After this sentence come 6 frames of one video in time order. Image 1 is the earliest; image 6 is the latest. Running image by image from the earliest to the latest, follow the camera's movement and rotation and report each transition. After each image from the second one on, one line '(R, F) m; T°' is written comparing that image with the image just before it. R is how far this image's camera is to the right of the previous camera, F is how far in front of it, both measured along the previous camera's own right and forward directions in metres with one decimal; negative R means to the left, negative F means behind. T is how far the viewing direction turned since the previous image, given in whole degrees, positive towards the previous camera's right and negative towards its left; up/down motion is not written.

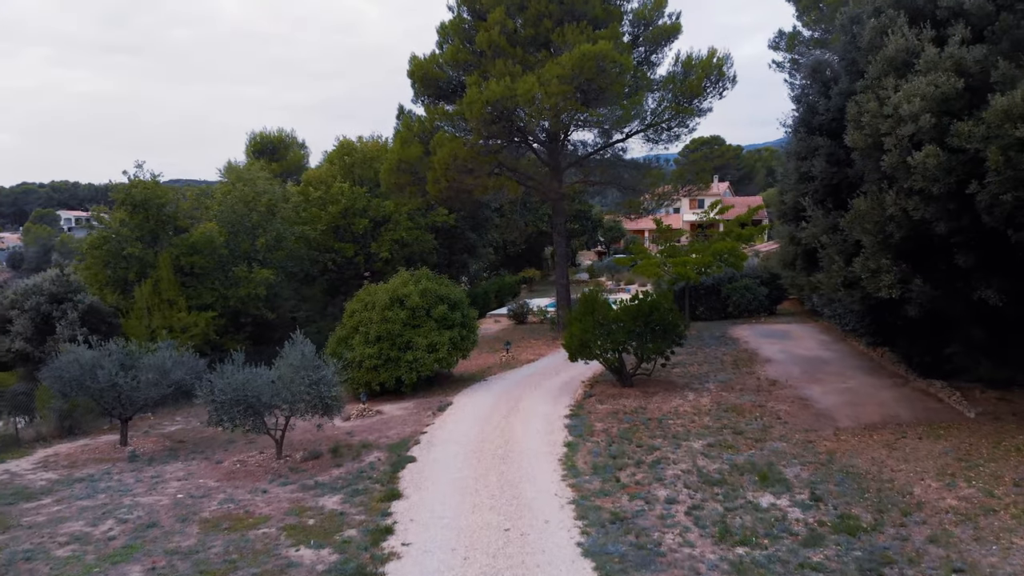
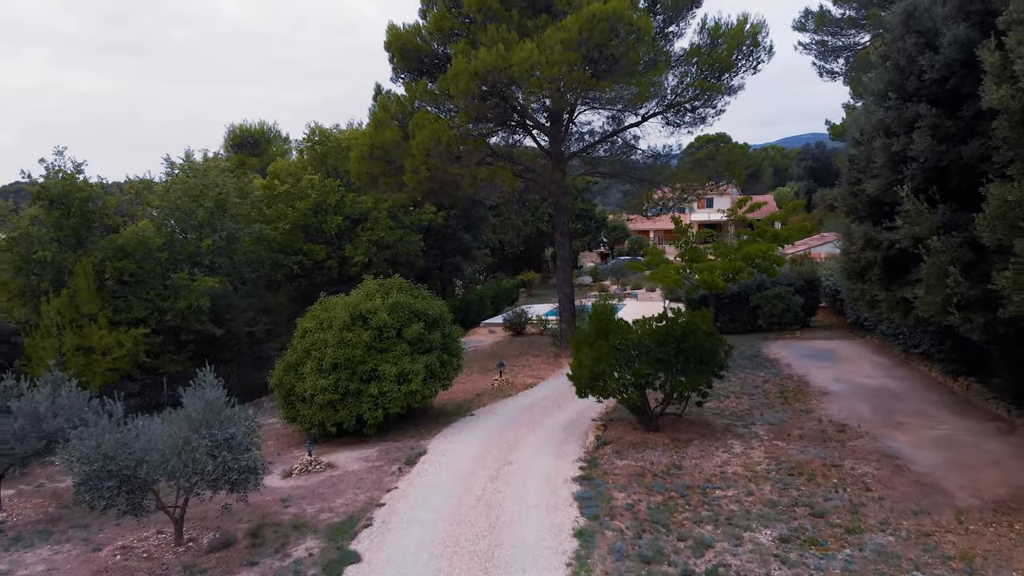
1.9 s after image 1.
(+0.1, +2.7) m; 0°
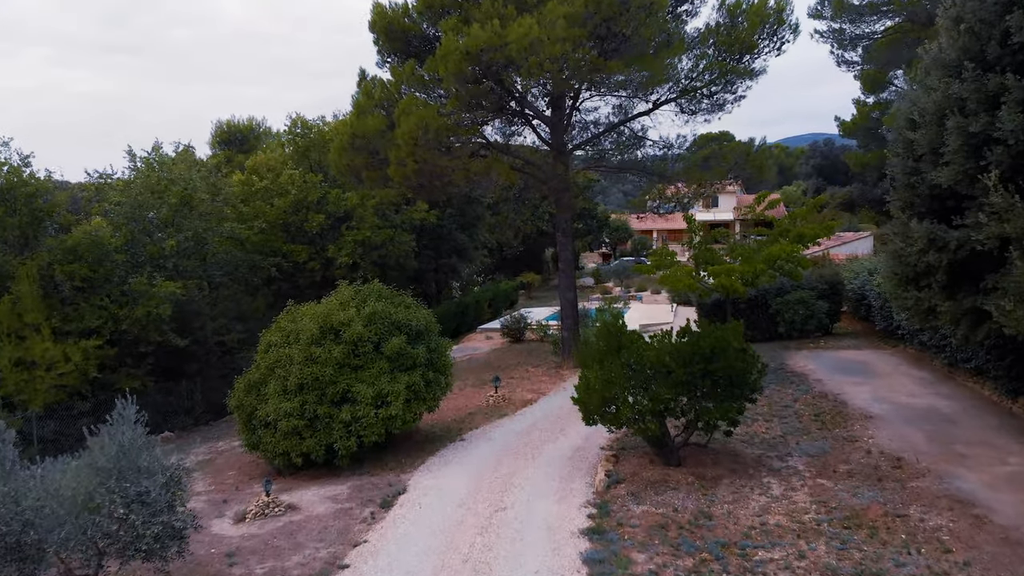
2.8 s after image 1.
(0.0, +1.4) m; 0°
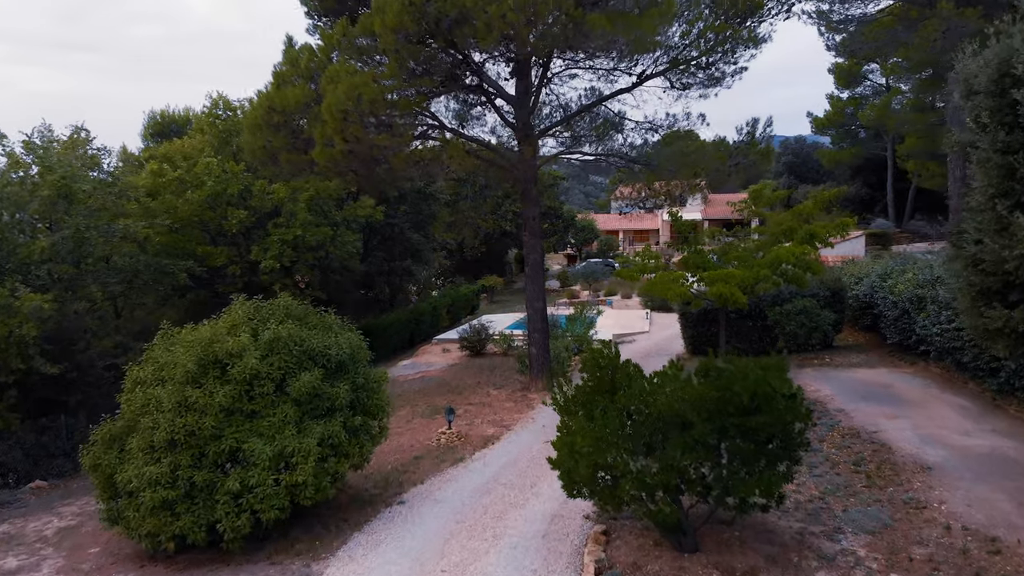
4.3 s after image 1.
(+0.1, +2.3) m; +3°
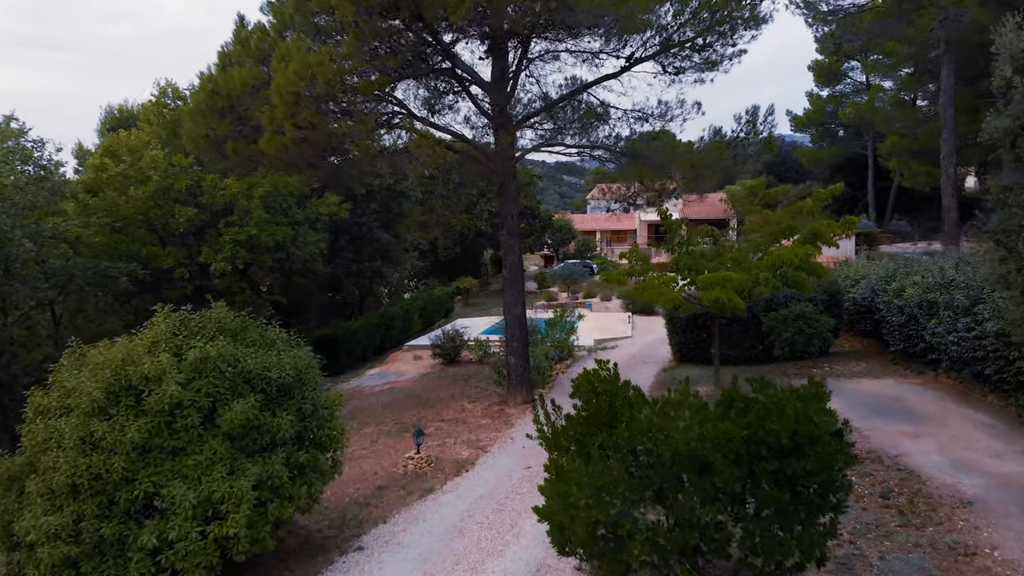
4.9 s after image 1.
(0.0, +1.1) m; +2°
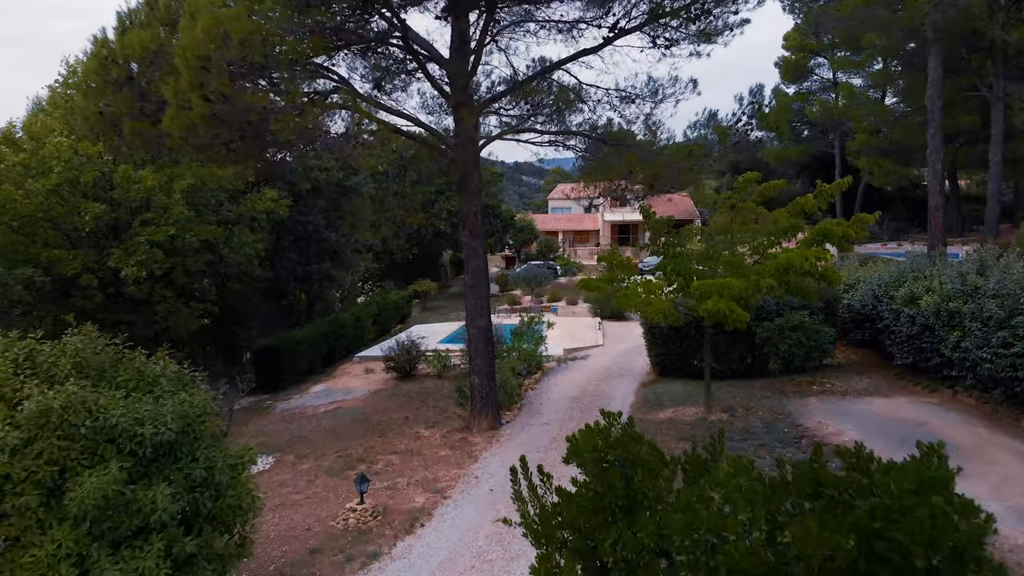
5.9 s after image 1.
(-0.1, +1.5) m; +3°
